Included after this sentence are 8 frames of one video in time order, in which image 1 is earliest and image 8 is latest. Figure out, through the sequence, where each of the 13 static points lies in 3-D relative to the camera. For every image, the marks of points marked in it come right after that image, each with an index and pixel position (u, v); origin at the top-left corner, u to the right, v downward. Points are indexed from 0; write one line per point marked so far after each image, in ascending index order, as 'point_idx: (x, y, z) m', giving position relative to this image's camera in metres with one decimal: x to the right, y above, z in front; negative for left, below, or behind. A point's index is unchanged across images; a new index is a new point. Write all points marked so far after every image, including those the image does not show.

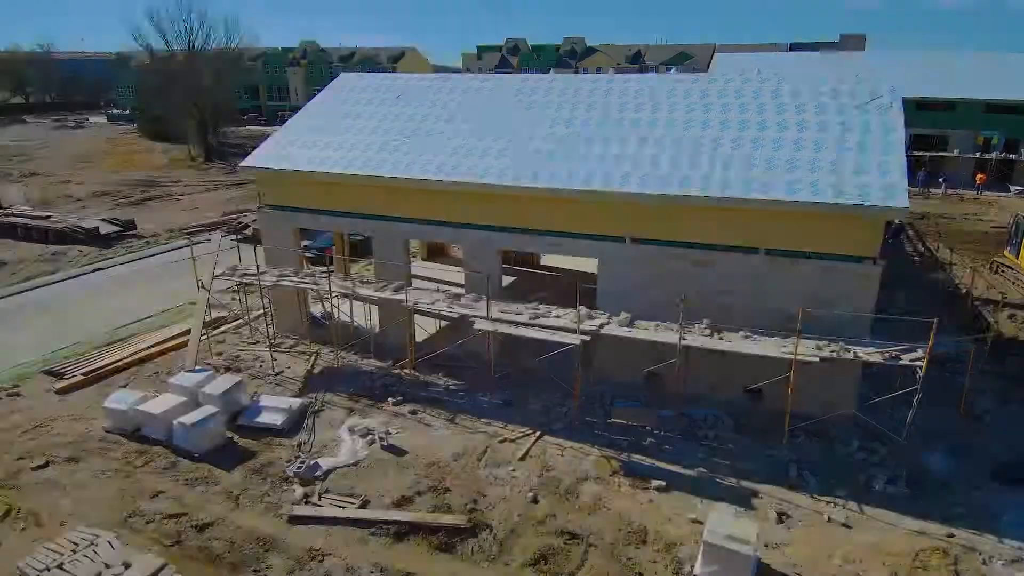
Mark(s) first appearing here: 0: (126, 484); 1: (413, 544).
0: (-6.4, -3.2, +11.6) m
1: (-1.4, -3.7, +10.0) m
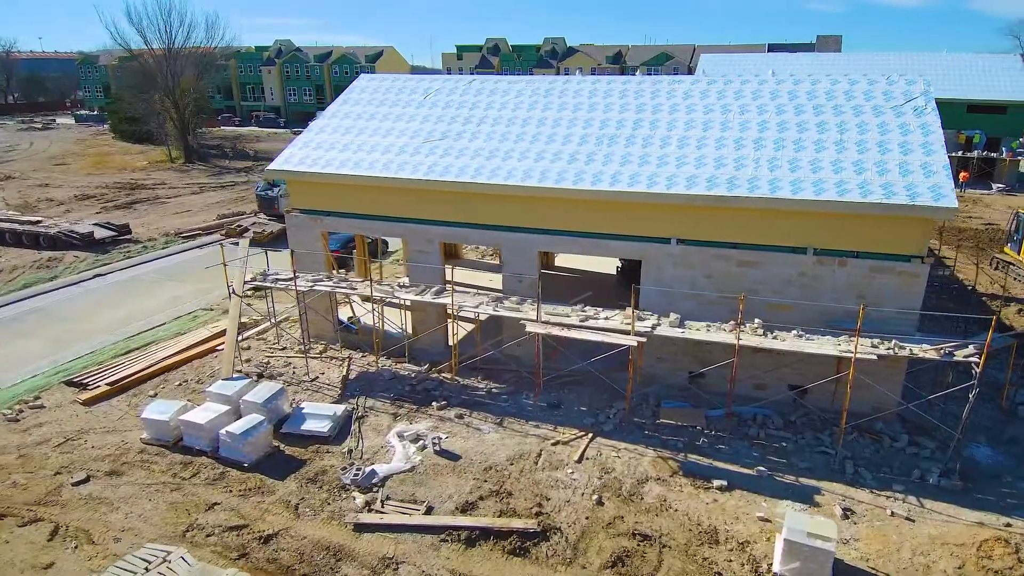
0: (-5.4, -3.4, +11.3) m
1: (-0.4, -3.7, +10.0) m
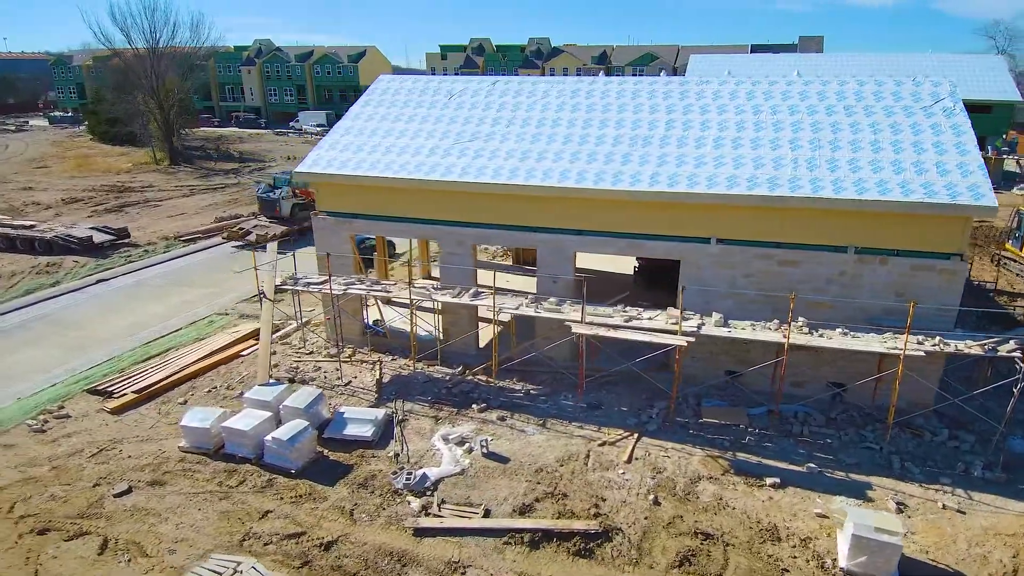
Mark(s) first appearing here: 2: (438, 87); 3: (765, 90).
0: (-4.5, -3.4, +11.1) m
1: (+0.6, -3.8, +10.0) m
2: (-1.7, +5.1, +17.9) m
3: (+5.8, +4.4, +15.6) m
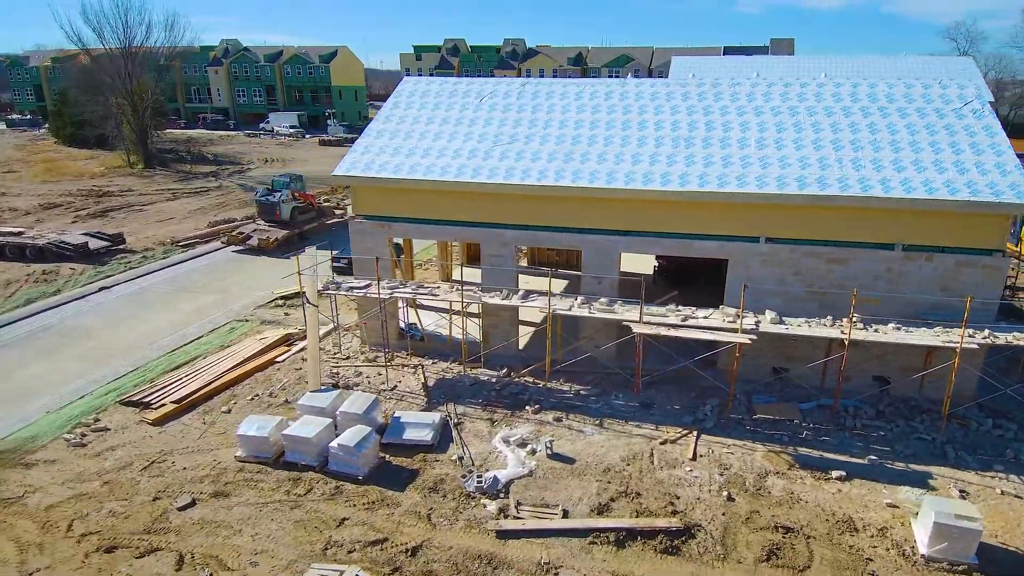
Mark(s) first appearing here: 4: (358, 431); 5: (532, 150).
0: (-3.3, -3.5, +11.0) m
1: (+1.8, -3.8, +10.1) m
2: (-1.0, +5.0, +17.8) m
3: (+6.6, +4.5, +15.9) m
4: (-2.7, -2.5, +12.1) m
5: (+0.6, +3.1, +15.6) m
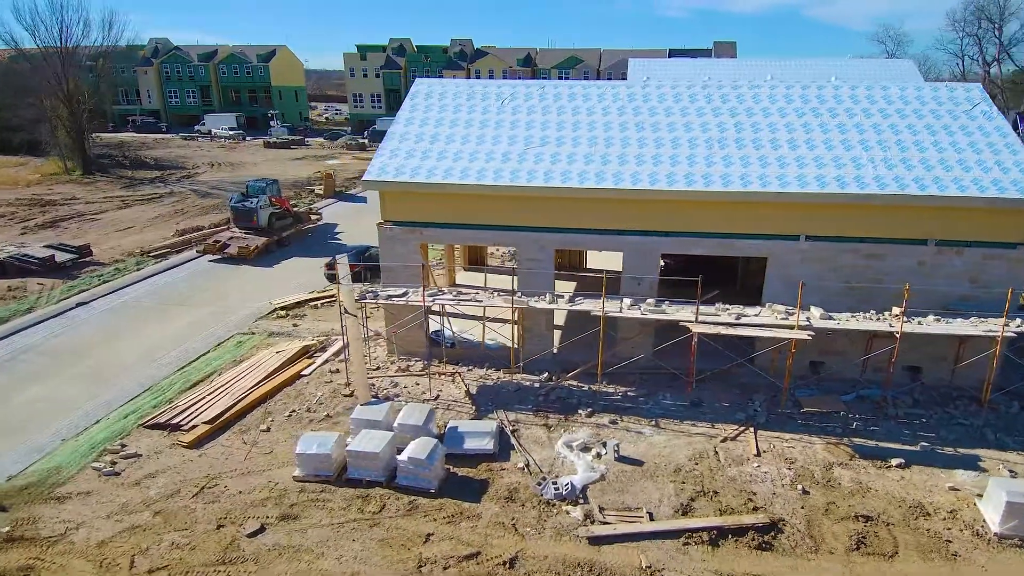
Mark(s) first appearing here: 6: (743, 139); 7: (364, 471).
0: (-2.0, -3.7, +10.6) m
1: (+3.2, -3.8, +10.2) m
2: (-0.6, +4.9, +17.6) m
3: (+7.2, +4.6, +16.5) m
4: (-1.5, -2.6, +11.8) m
5: (+1.2, +3.1, +15.6) m
6: (+5.1, +3.3, +15.4) m
7: (-2.5, -3.1, +11.7) m
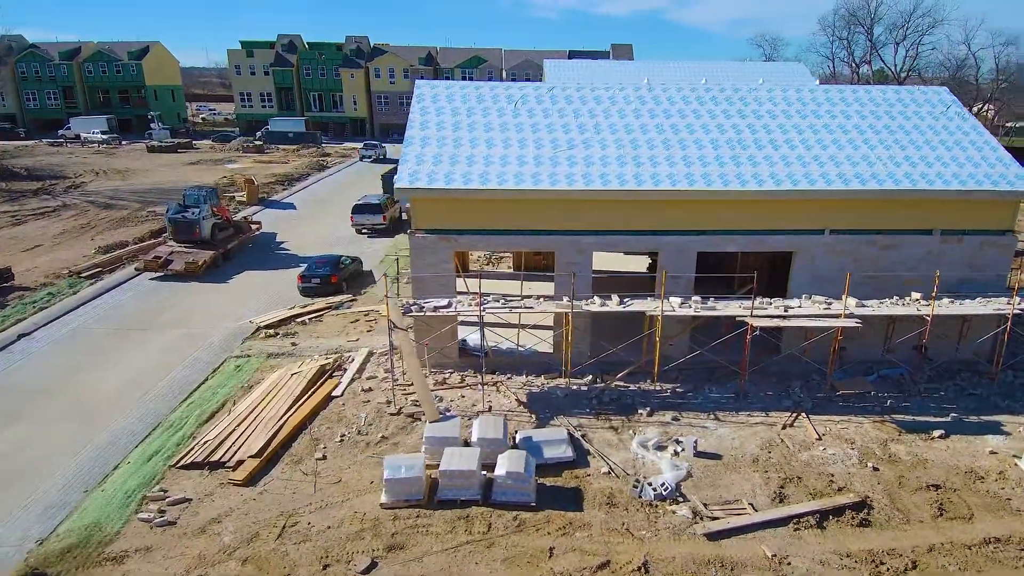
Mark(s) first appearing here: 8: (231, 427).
0: (-0.2, -3.9, +10.3) m
1: (+5.0, -3.7, +10.8) m
2: (-0.5, +4.8, +17.4) m
3: (+7.4, +4.8, +17.6) m
4: (+0.1, -2.8, +11.5) m
5: (+1.8, +3.0, +15.7) m
6: (+5.6, +3.5, +16.2) m
7: (-0.9, -3.3, +11.3) m
8: (-5.5, -2.7, +13.7) m
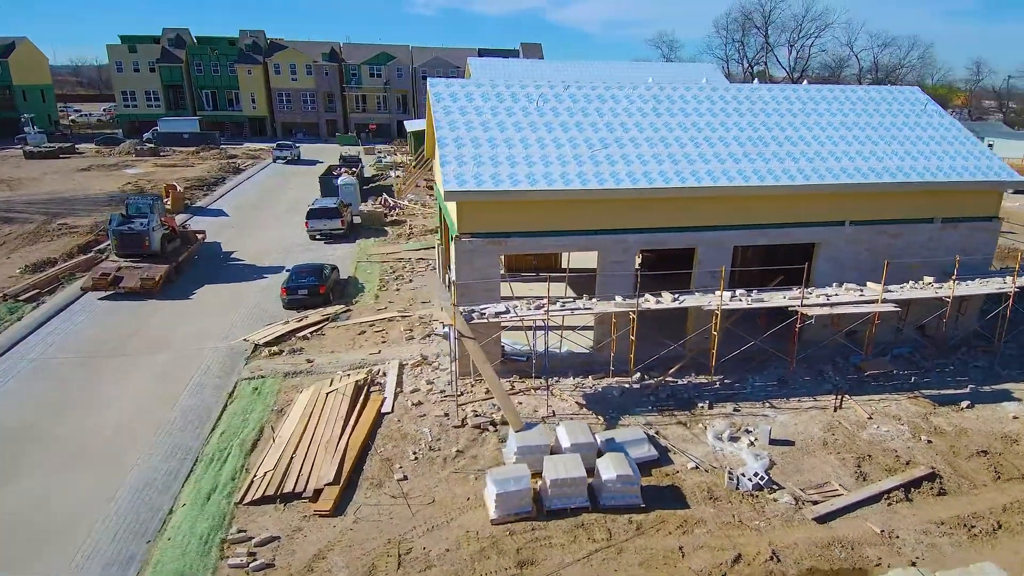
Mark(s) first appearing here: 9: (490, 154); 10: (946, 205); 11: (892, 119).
0: (+1.8, -3.9, +10.2) m
1: (+6.8, -3.5, +11.6) m
2: (-0.1, +4.7, +17.1) m
3: (+7.6, +5.1, +18.7) m
4: (+1.8, -2.8, +11.5) m
5: (+2.5, +3.0, +15.9) m
6: (+6.2, +3.7, +17.0) m
7: (+0.9, -3.4, +11.1) m
8: (-4.1, -3.0, +12.7) m
9: (-0.7, +2.9, +15.1) m
10: (+10.0, +2.0, +16.2) m
11: (+9.5, +4.4, +18.0) m
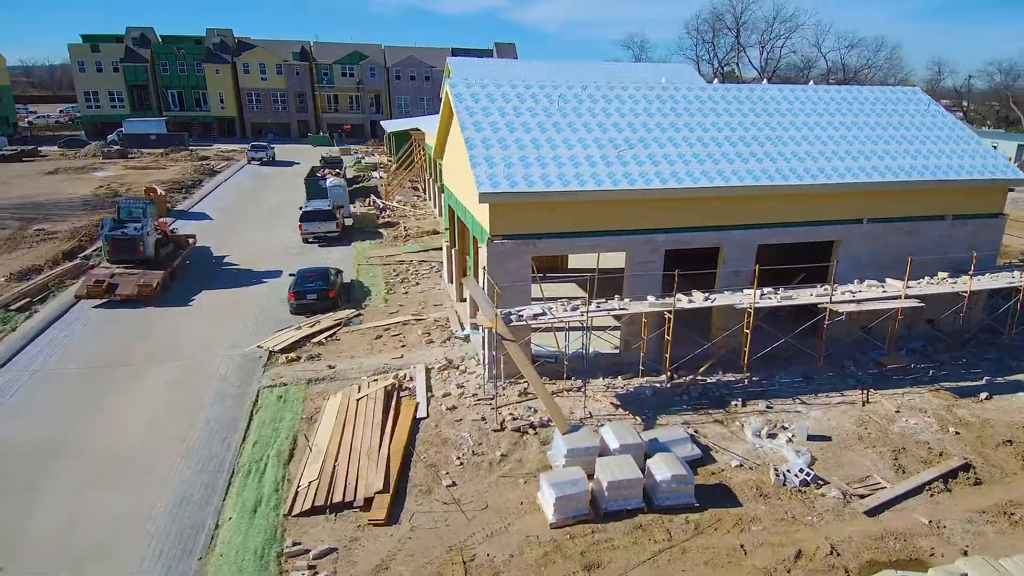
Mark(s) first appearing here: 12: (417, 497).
0: (+2.8, -4.0, +10.3) m
1: (+7.7, -3.5, +11.9) m
2: (+0.3, +4.7, +17.1) m
3: (+8.0, +5.2, +19.0) m
4: (+2.6, -2.8, +11.6) m
5: (+3.0, +3.0, +16.0) m
6: (+6.6, +3.7, +17.3) m
7: (+1.8, -3.4, +11.1) m
8: (-3.3, -3.1, +12.5) m
9: (-0.1, +2.8, +15.0) m
10: (+10.5, +2.1, +16.7) m
11: (+9.9, +4.5, +18.5) m
12: (-1.6, -3.5, +11.6) m
